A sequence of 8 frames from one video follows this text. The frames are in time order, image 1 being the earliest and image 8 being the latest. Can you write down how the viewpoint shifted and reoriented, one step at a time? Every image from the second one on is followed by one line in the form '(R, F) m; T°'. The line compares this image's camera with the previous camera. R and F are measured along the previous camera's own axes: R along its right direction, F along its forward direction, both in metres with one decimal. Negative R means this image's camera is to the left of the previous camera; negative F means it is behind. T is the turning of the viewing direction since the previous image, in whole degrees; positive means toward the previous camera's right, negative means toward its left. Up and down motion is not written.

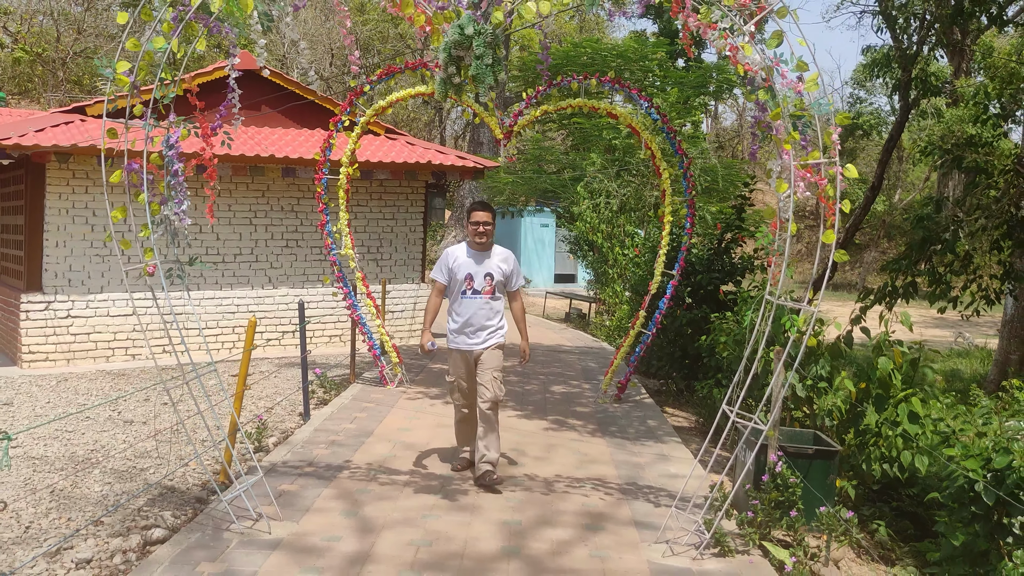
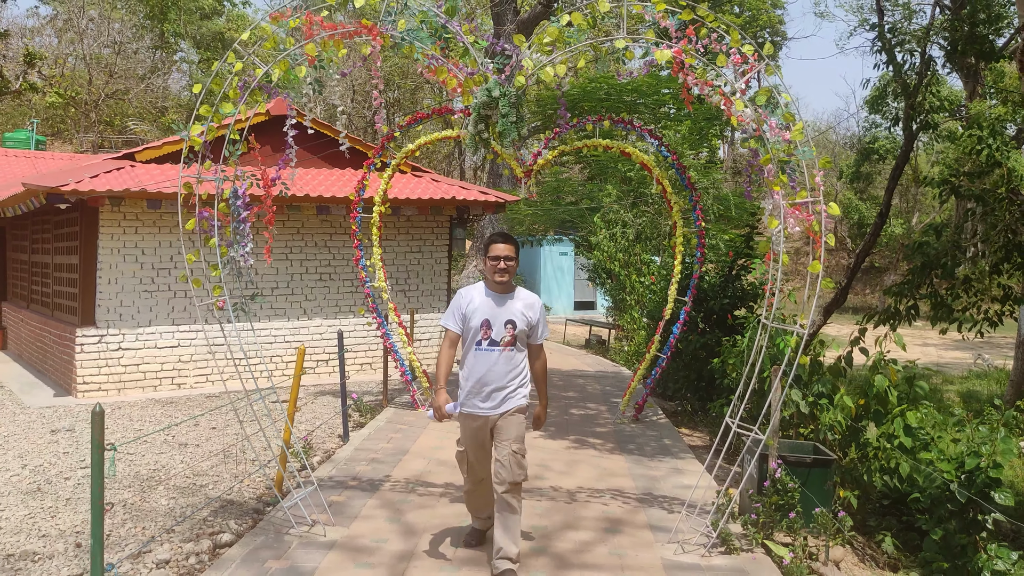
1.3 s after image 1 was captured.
(0.0, -0.5) m; -1°
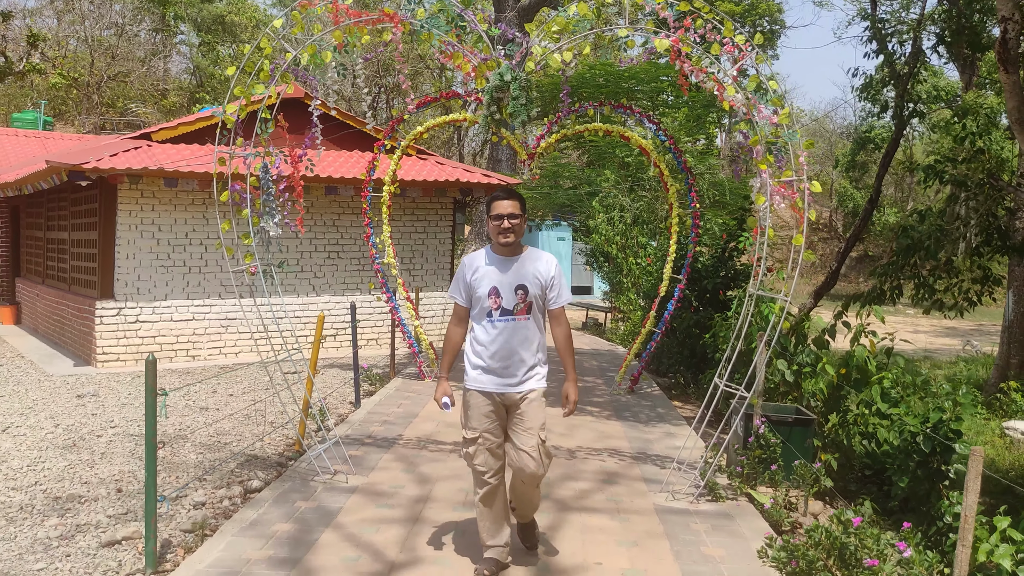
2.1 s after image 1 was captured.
(-0.1, -0.4) m; 0°
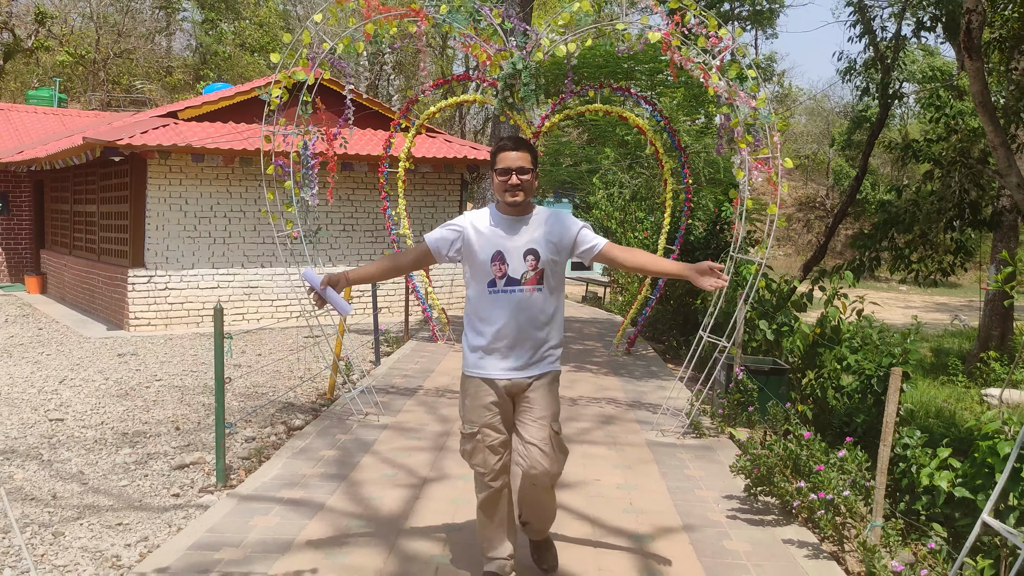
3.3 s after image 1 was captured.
(-0.1, -0.7) m; 0°
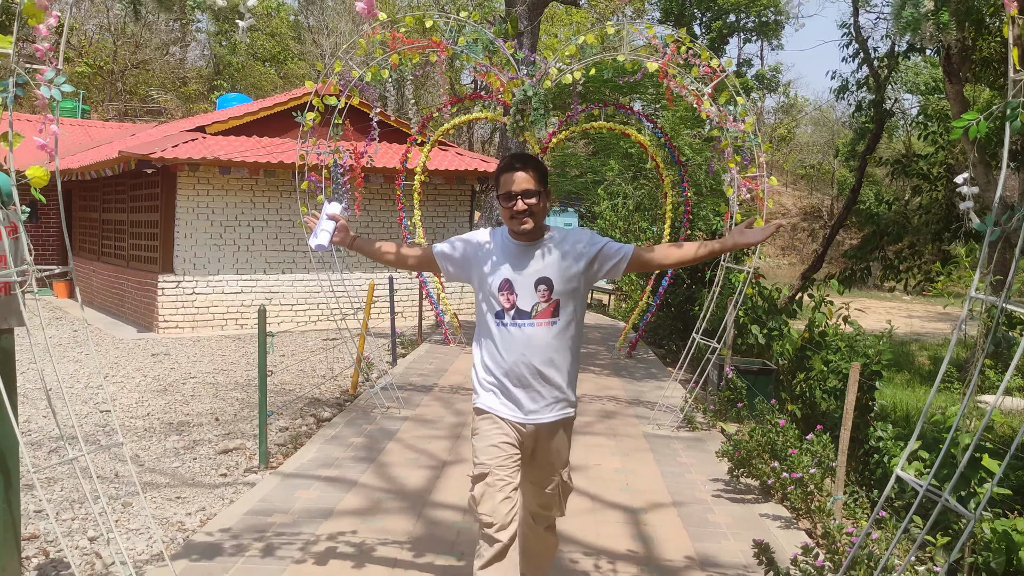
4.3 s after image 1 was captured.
(0.0, -0.5) m; -1°
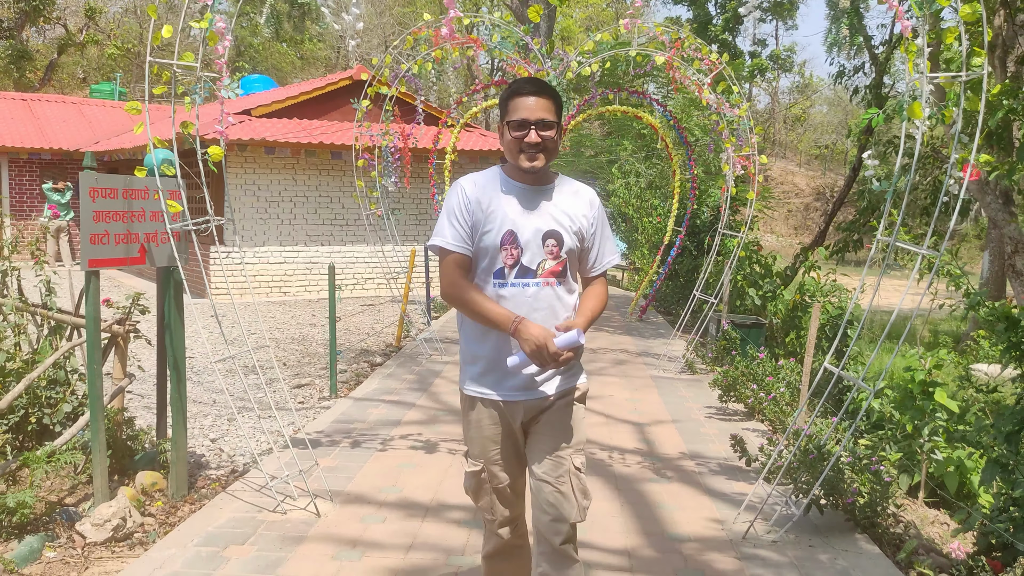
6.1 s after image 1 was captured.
(-0.1, -1.0) m; -1°
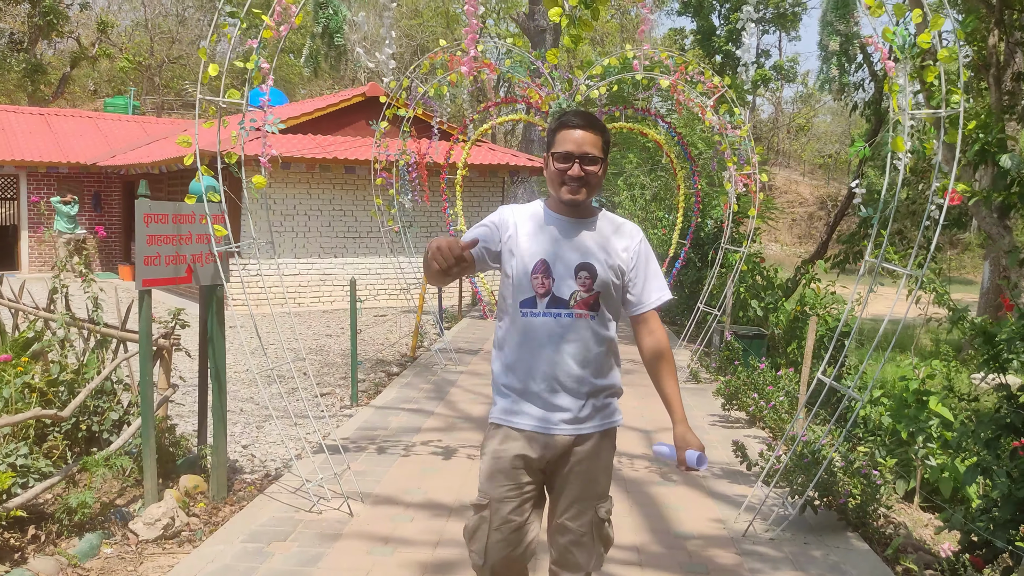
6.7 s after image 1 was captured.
(-0.1, -0.3) m; 0°
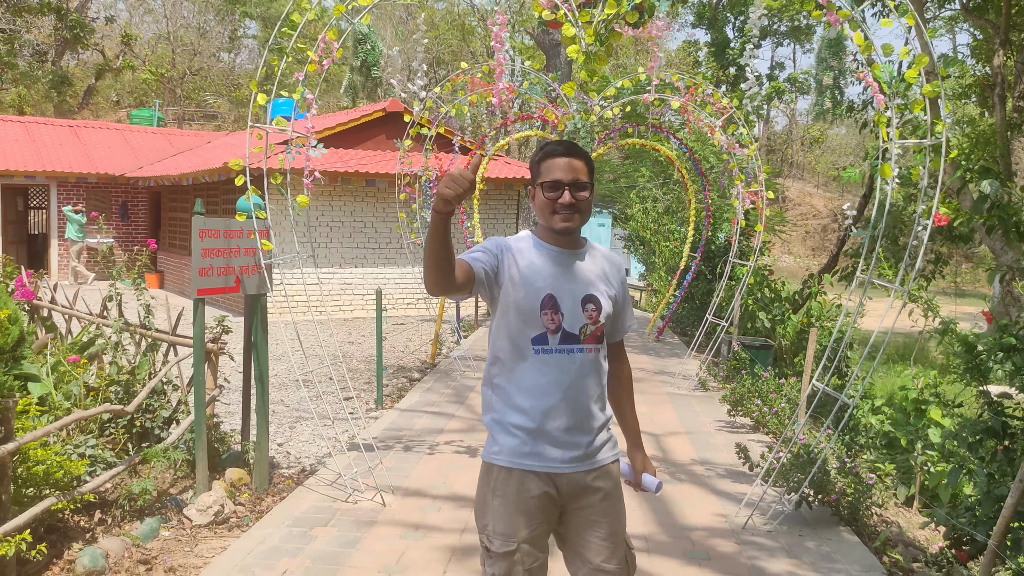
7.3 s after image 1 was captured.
(0.0, -0.4) m; -1°
